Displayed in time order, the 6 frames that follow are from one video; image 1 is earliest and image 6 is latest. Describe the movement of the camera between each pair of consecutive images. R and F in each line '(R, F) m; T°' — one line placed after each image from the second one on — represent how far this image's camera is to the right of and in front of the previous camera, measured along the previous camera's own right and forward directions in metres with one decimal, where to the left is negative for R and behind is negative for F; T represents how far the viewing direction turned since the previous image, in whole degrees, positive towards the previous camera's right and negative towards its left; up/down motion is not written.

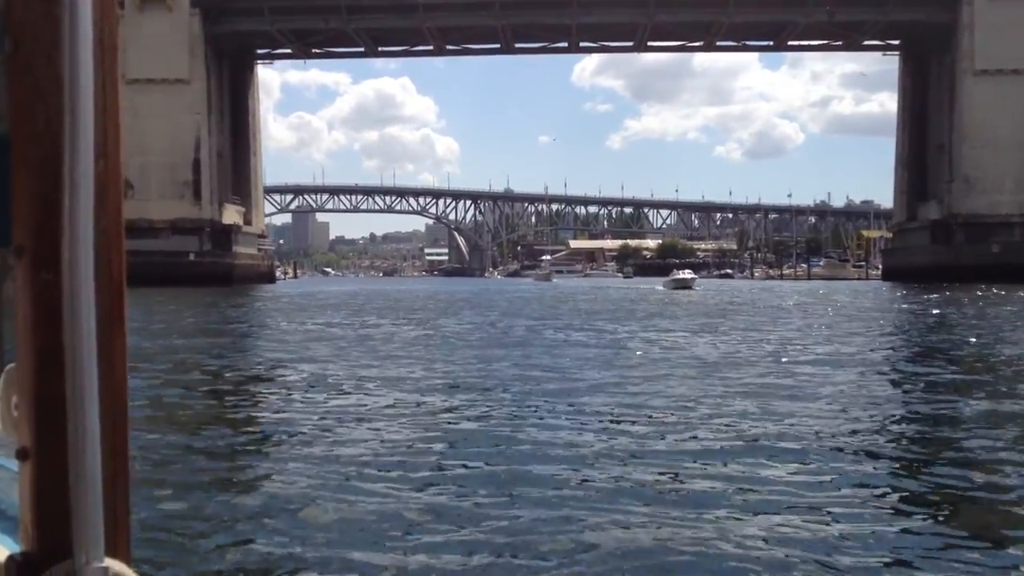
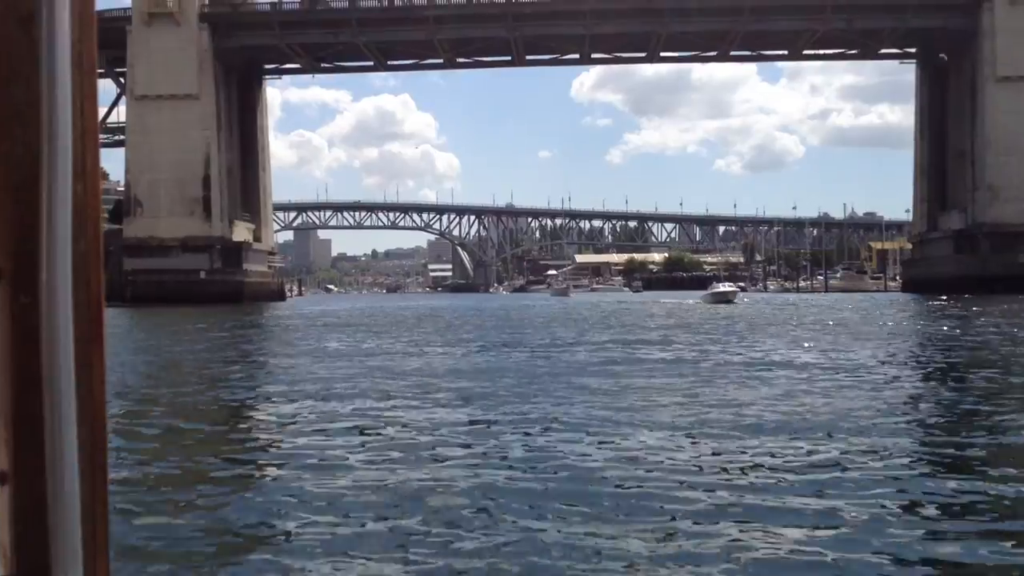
(-0.5, +0.8) m; 0°
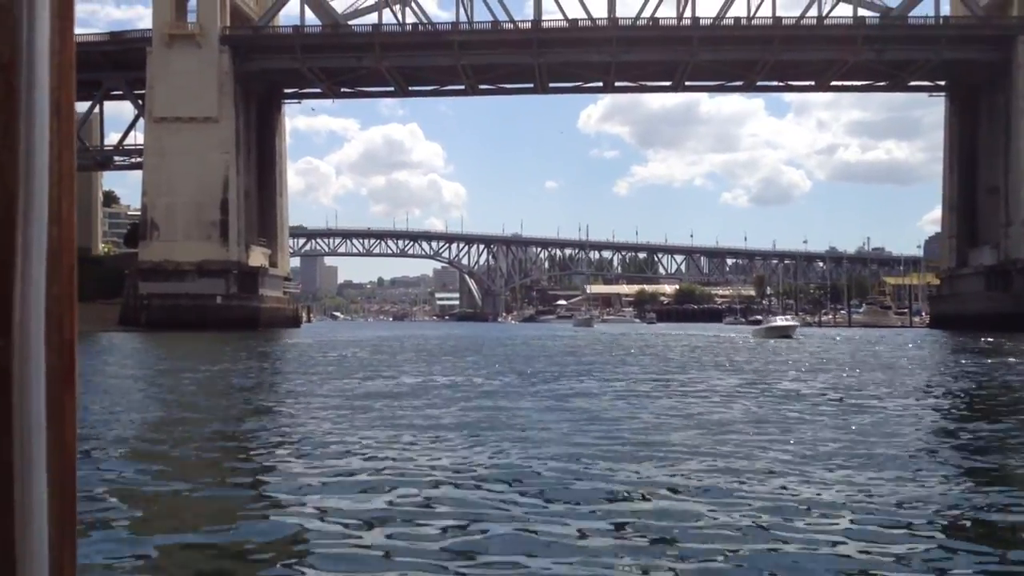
(-0.6, +0.9) m; 0°
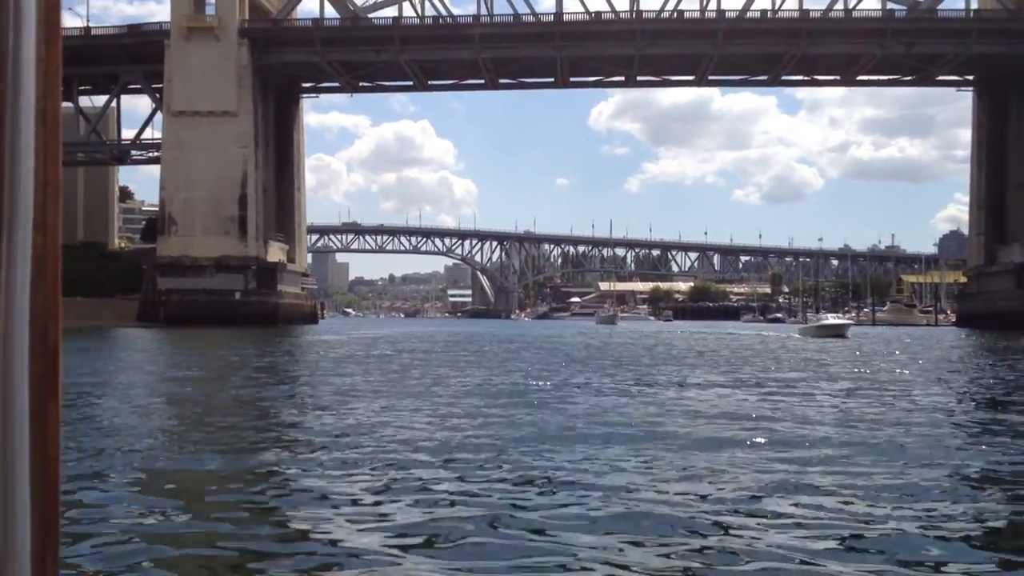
(-0.4, +0.6) m; -1°
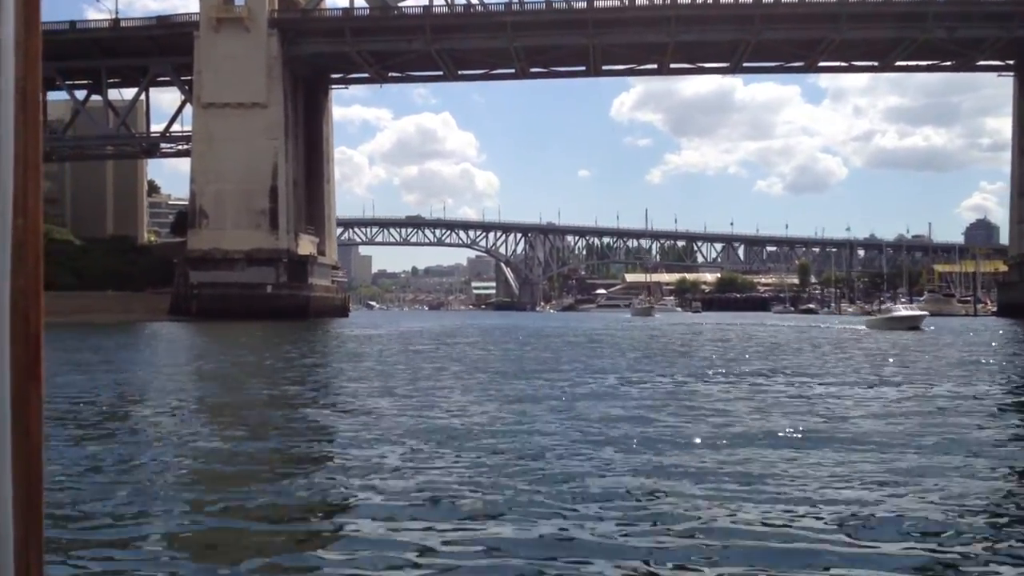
(-0.4, +0.5) m; -1°
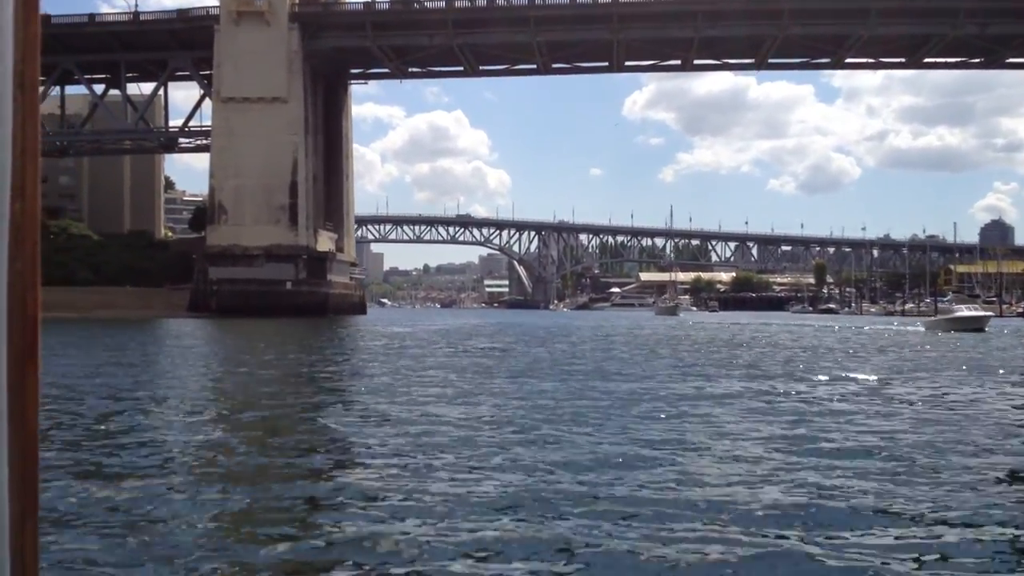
(-0.4, +0.5) m; -1°
